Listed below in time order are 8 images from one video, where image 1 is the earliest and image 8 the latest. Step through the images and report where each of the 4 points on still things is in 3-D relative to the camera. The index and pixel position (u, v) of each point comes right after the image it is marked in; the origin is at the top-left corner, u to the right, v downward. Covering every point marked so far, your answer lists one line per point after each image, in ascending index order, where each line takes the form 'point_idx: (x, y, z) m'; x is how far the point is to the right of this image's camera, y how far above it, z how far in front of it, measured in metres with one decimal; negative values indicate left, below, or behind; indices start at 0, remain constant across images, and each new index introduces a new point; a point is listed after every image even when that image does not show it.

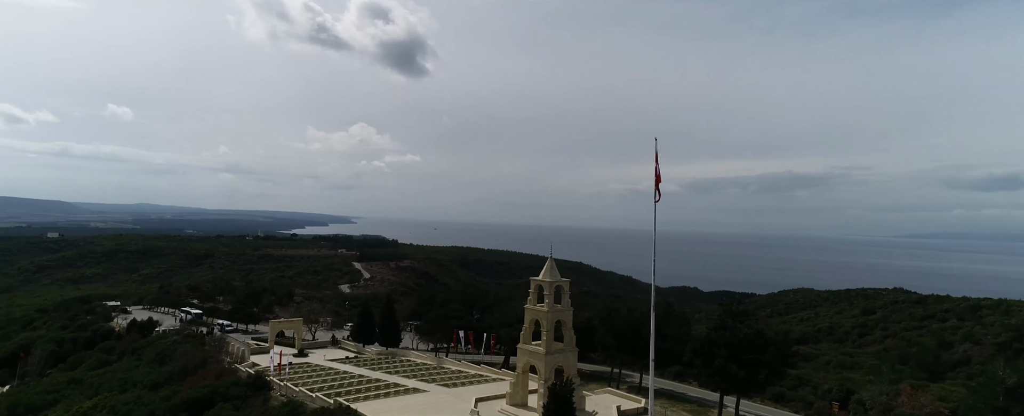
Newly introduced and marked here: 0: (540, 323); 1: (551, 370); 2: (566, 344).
0: (+0.8, -3.3, +16.8) m
1: (+1.1, -4.5, +16.2) m
2: (+1.5, -3.9, +16.9) m
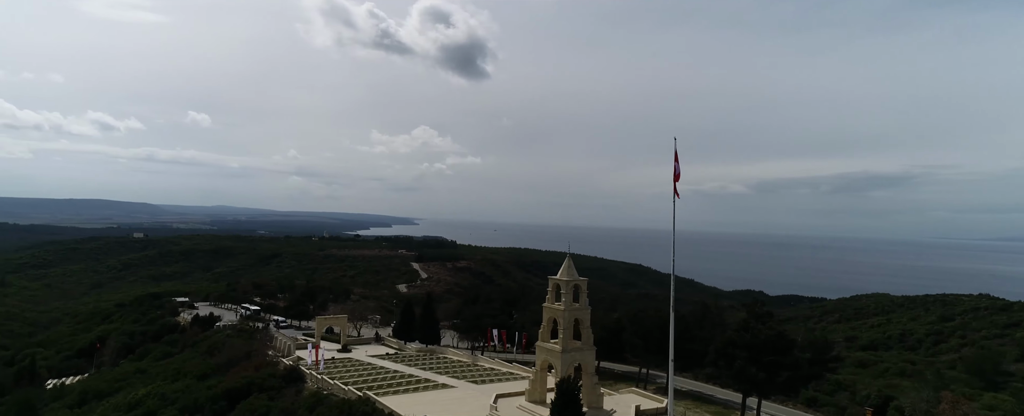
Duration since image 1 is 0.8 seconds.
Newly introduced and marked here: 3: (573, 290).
0: (+1.3, -3.3, +16.9) m
1: (+1.5, -4.4, +16.4) m
2: (+2.1, -3.9, +17.0) m
3: (+1.8, -2.4, +17.1) m
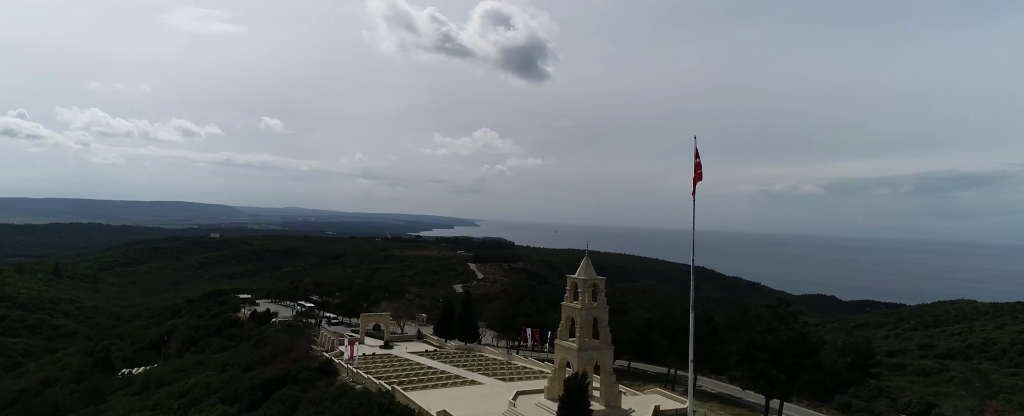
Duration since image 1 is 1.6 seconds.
0: (+1.8, -3.3, +17.0) m
1: (+2.0, -4.4, +16.4) m
2: (+2.6, -3.9, +17.0) m
3: (+2.3, -2.4, +17.2) m
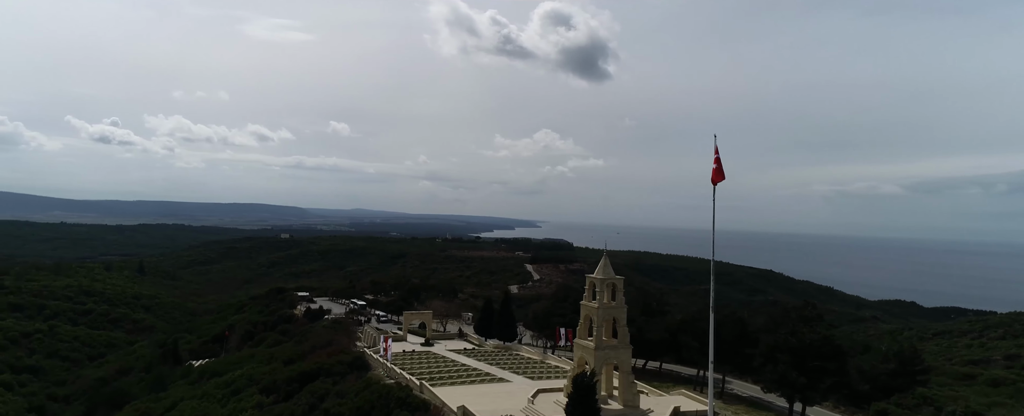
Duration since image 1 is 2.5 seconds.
0: (+2.3, -3.2, +17.0) m
1: (+2.5, -4.4, +16.4) m
2: (+3.1, -3.8, +17.0) m
3: (+2.8, -2.3, +17.2) m
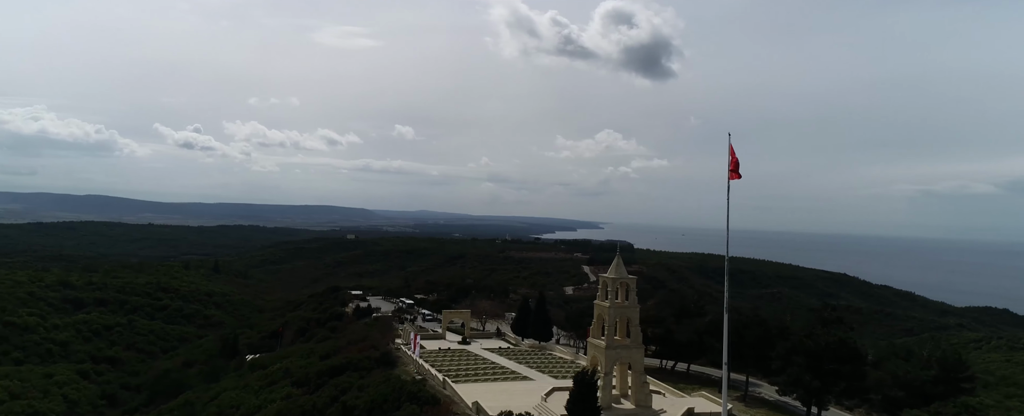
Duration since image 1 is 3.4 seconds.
0: (+2.7, -3.2, +17.0) m
1: (+2.8, -4.4, +16.5) m
2: (+3.5, -3.8, +16.9) m
3: (+3.2, -2.3, +17.1) m
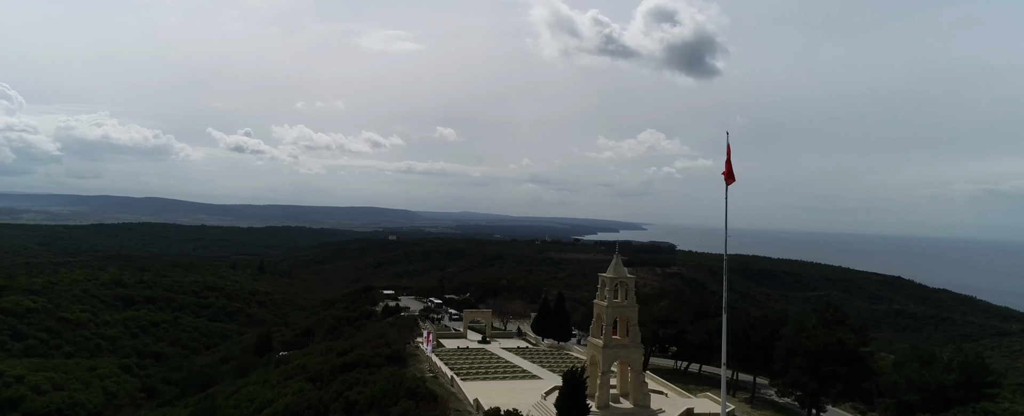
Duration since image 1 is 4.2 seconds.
0: (+2.7, -3.2, +17.1) m
1: (+2.7, -4.4, +16.5) m
2: (+3.4, -3.8, +16.9) m
3: (+3.2, -2.3, +17.1) m
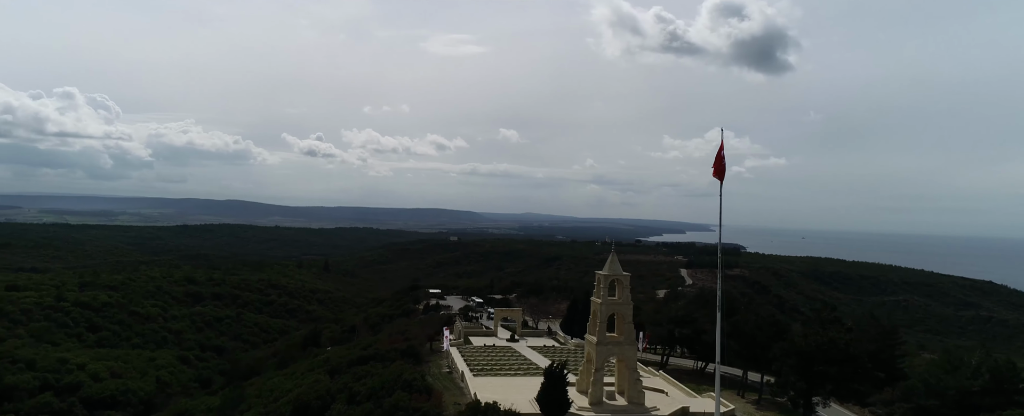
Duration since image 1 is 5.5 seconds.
0: (+2.5, -3.1, +17.2) m
1: (+2.5, -4.3, +16.6) m
2: (+3.3, -3.7, +16.9) m
3: (+3.0, -2.2, +17.2) m
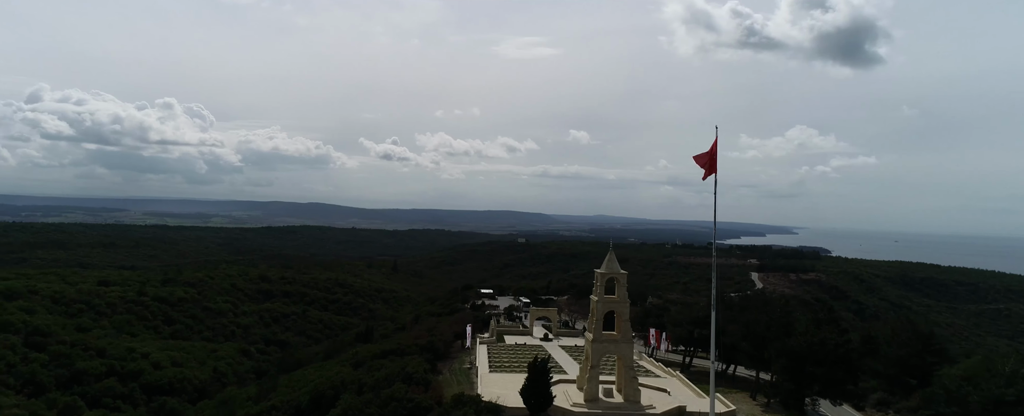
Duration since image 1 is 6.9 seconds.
0: (+2.5, -3.1, +17.4) m
1: (+2.4, -4.2, +16.8) m
2: (+3.2, -3.7, +17.0) m
3: (+3.0, -2.2, +17.3) m
